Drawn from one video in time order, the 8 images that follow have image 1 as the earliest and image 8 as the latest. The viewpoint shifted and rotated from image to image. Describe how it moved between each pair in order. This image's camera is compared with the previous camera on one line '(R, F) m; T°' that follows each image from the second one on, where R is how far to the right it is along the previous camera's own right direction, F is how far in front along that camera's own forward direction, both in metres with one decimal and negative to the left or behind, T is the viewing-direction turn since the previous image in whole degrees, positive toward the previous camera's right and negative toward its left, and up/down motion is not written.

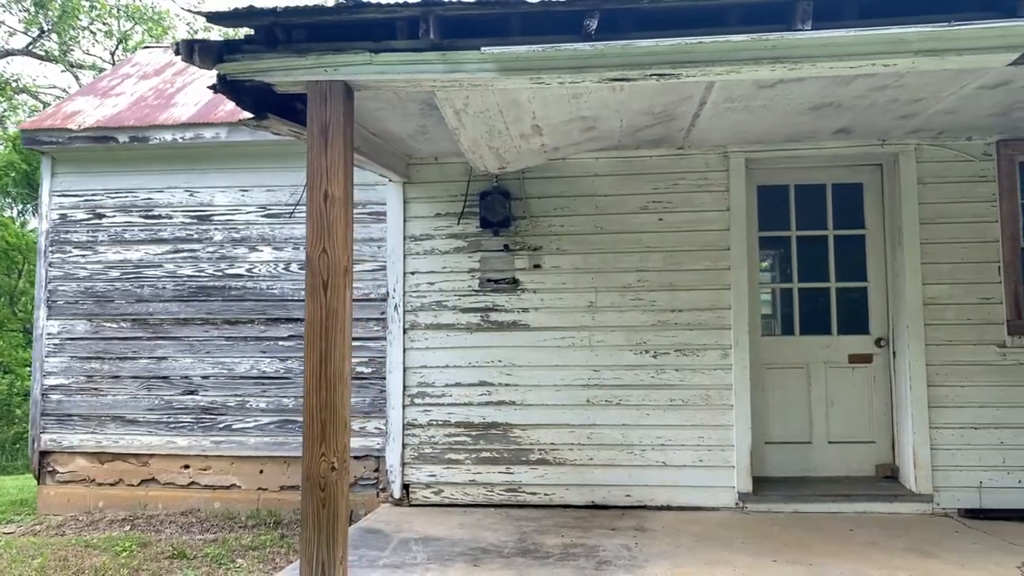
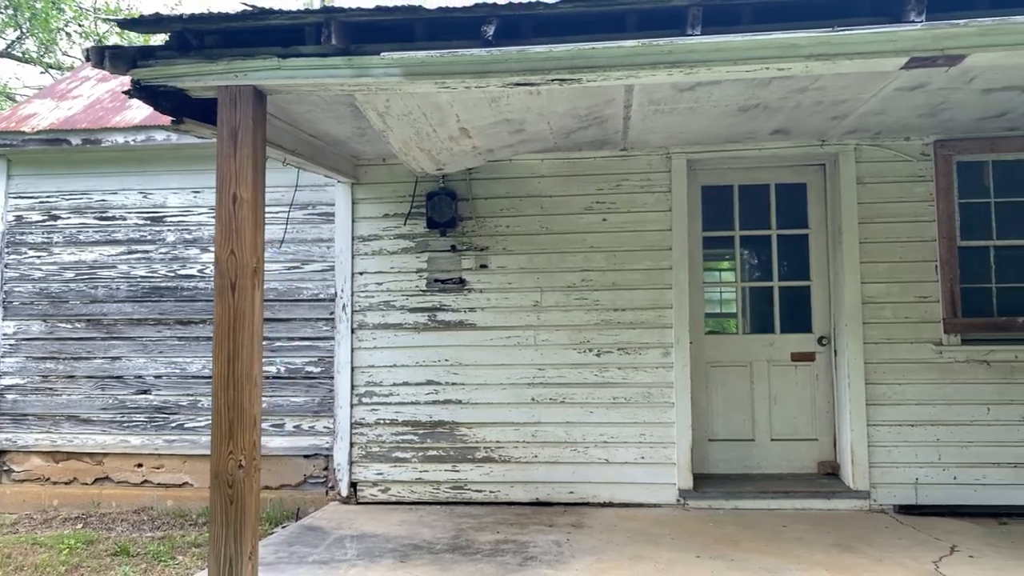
(+0.3, 0.0) m; 0°
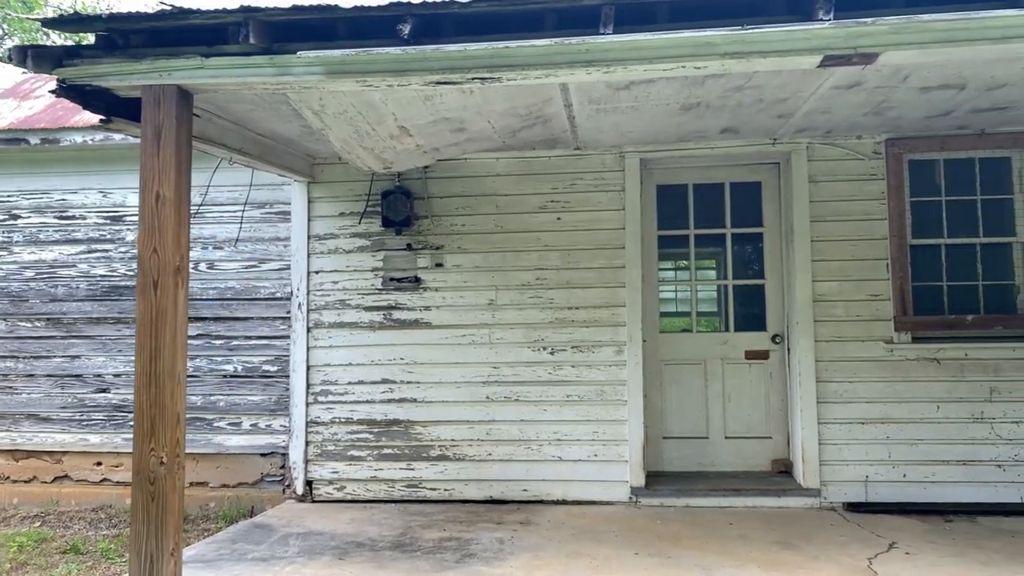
(+0.3, 0.0) m; 0°
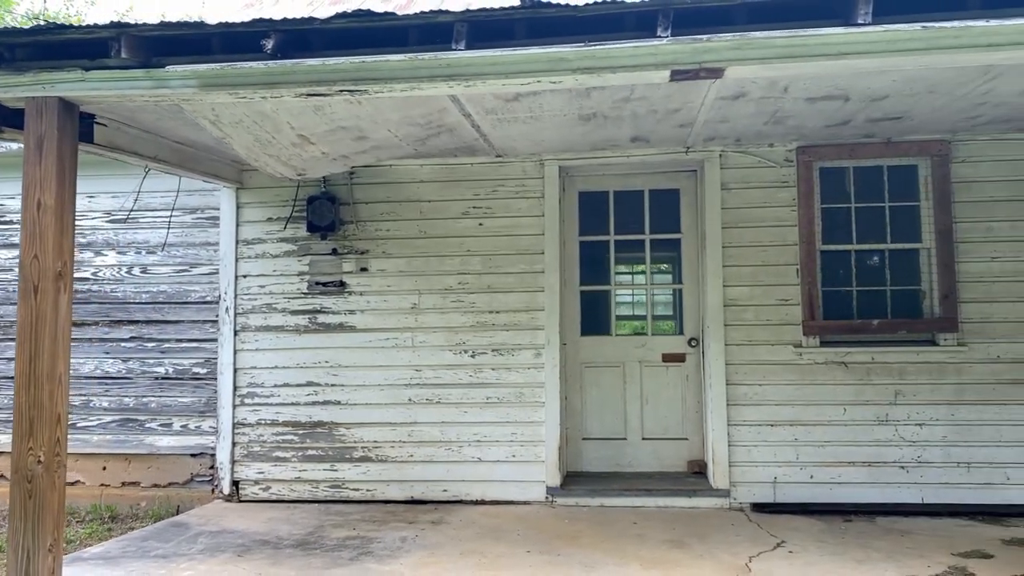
(+0.4, -0.1) m; 0°
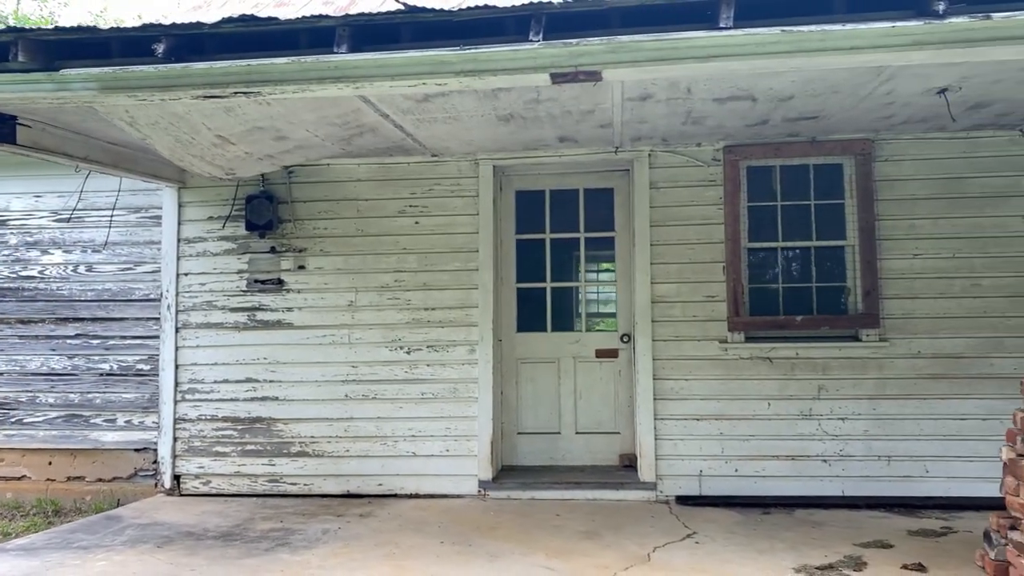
(+0.4, -0.1) m; 0°
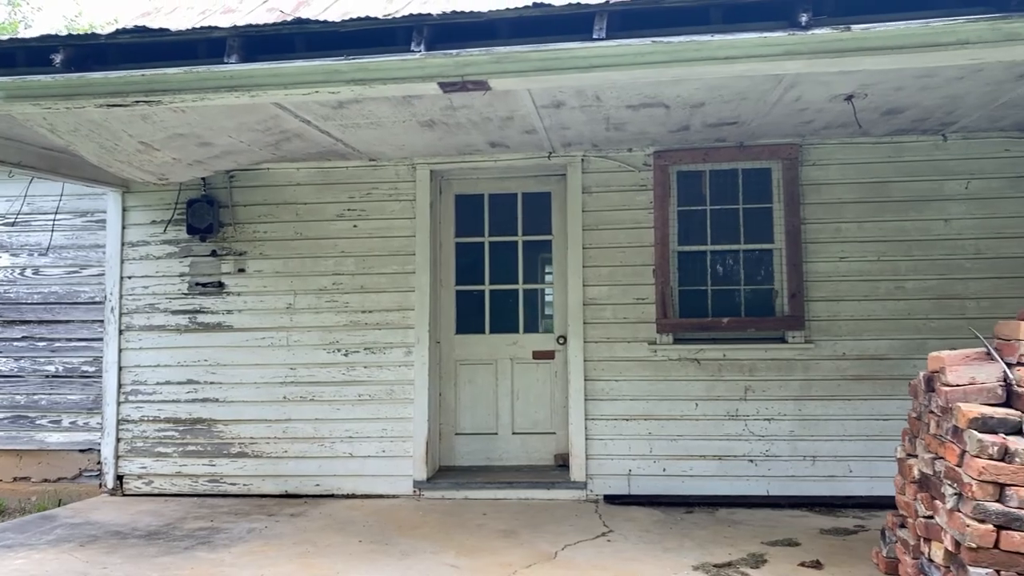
(+0.4, -0.1) m; 0°
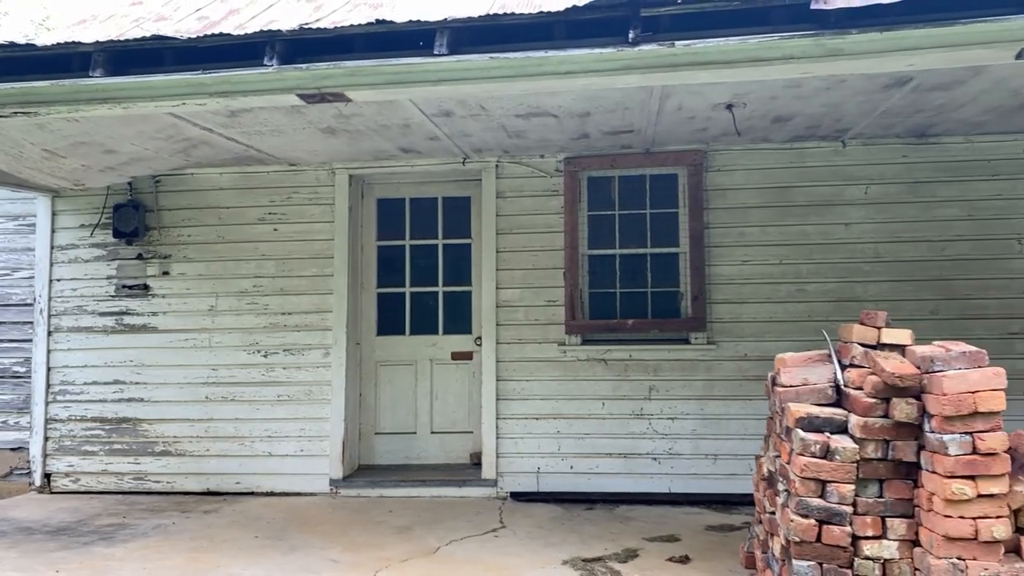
(+0.5, -0.1) m; 0°
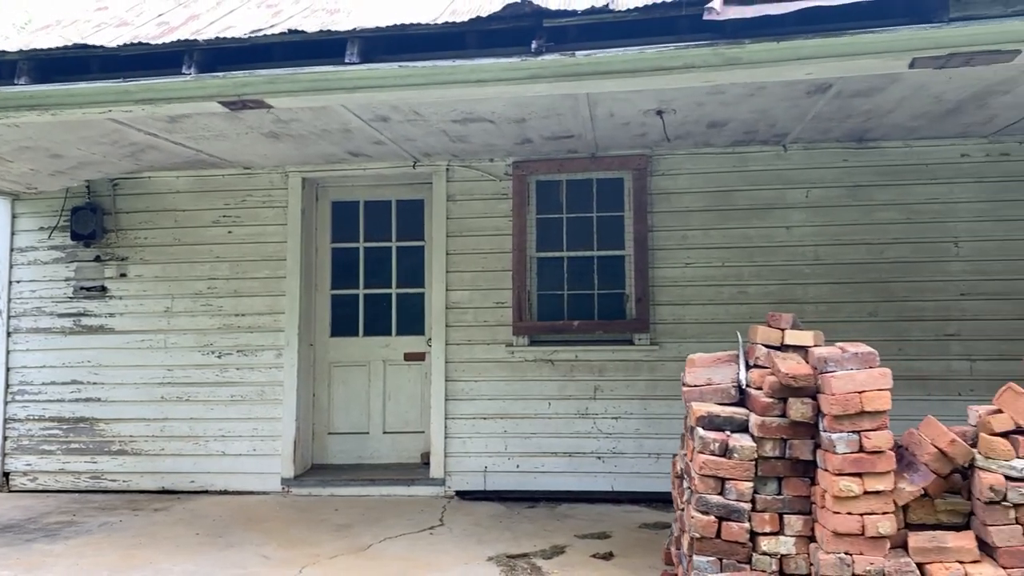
(+0.3, -0.1) m; 0°
